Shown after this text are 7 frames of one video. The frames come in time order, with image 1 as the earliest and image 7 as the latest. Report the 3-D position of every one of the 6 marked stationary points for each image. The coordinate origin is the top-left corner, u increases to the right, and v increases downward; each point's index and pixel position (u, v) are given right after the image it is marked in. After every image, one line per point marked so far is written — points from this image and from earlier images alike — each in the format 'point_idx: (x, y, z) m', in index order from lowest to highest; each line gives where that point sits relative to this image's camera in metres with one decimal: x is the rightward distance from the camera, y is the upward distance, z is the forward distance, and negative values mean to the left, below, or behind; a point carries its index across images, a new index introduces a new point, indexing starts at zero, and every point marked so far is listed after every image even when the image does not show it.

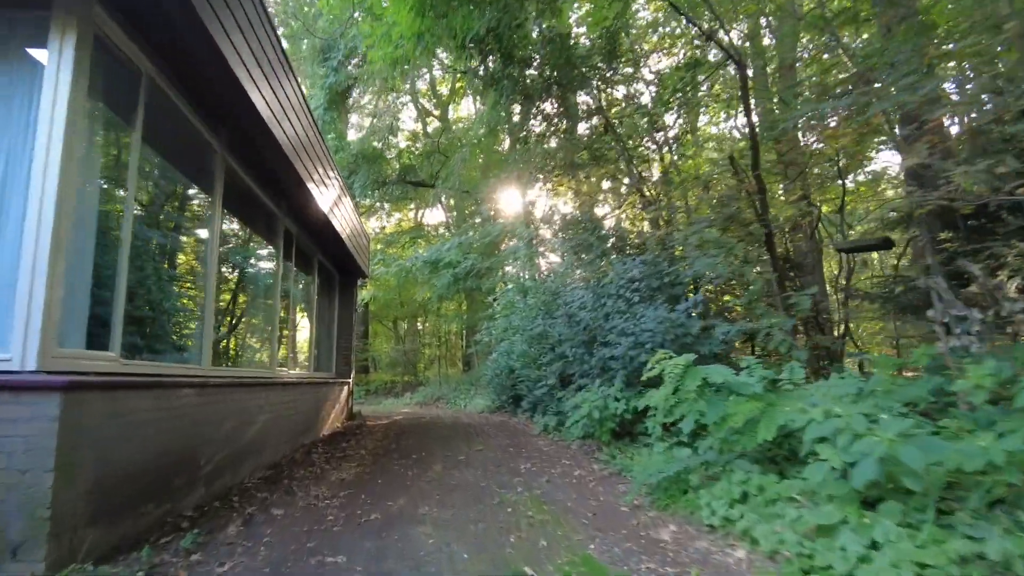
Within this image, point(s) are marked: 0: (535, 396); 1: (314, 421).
0: (+0.4, -1.8, +10.4) m
1: (-2.7, -1.8, +8.6) m
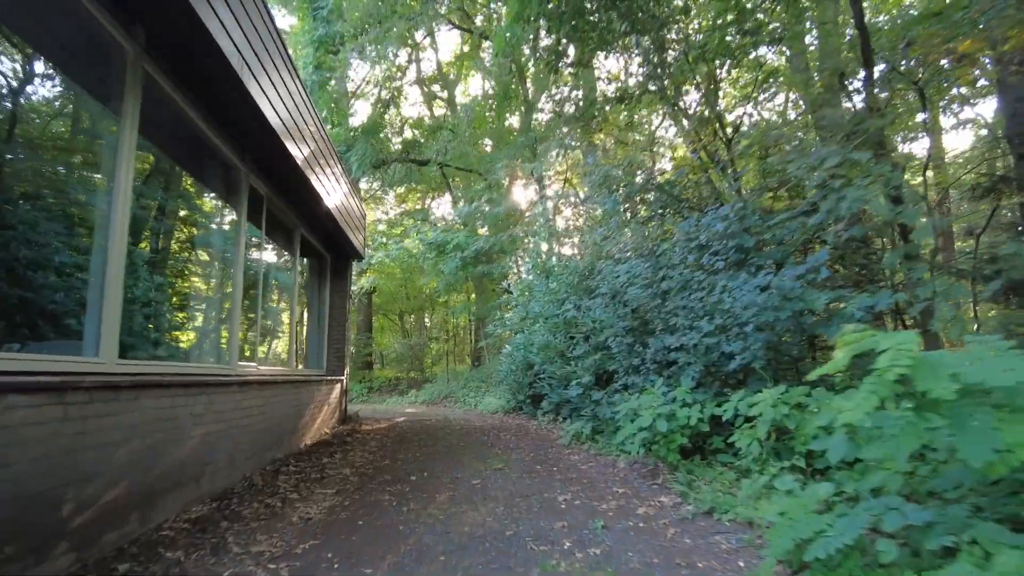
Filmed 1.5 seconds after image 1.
0: (+0.7, -1.5, +8.7) m
1: (-2.4, -1.6, +6.9) m
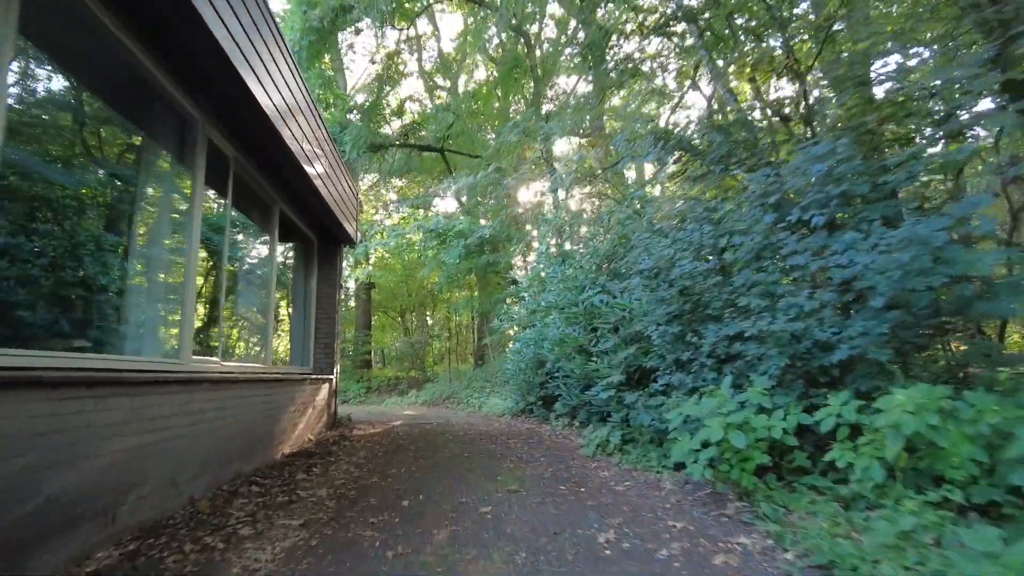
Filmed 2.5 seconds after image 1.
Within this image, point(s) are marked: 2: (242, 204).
0: (+0.9, -1.3, +7.6) m
1: (-2.3, -1.4, +5.8) m
2: (-2.8, +0.9, +6.6) m
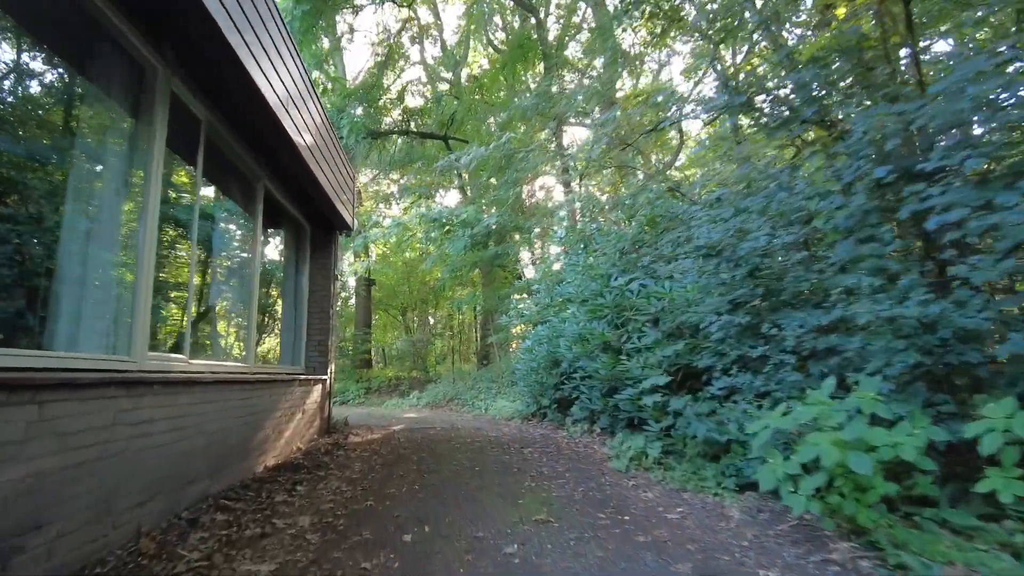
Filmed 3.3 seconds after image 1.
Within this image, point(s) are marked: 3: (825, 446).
0: (+1.0, -1.2, +6.7) m
1: (-2.1, -1.3, +4.9) m
2: (-2.6, +1.0, +5.7) m
3: (+1.4, -0.7, +2.8) m
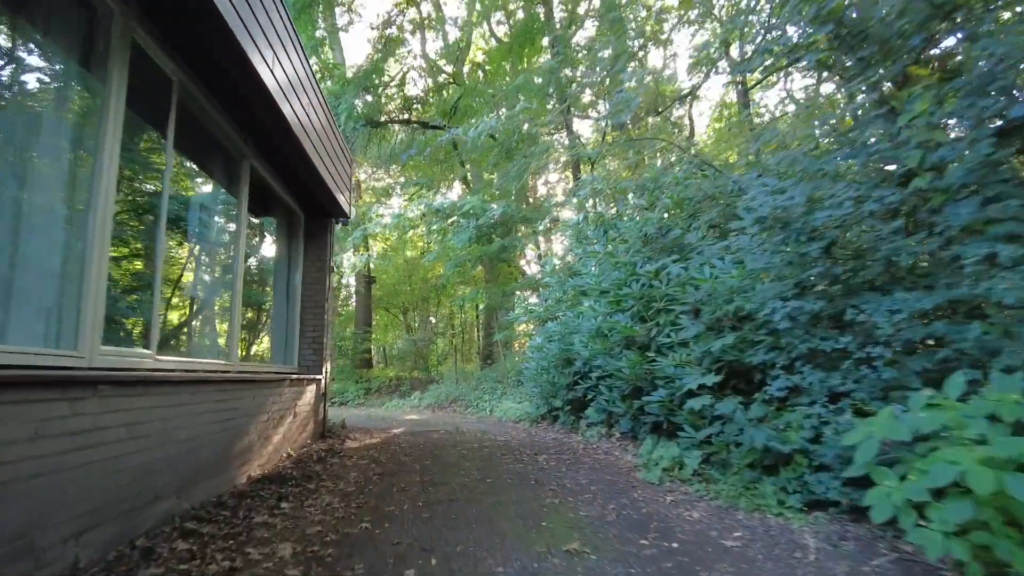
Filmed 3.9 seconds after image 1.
0: (+1.2, -1.1, +6.0) m
1: (-2.0, -1.2, +4.3) m
2: (-2.5, +1.1, +5.1) m
3: (+1.5, -0.6, +2.2) m
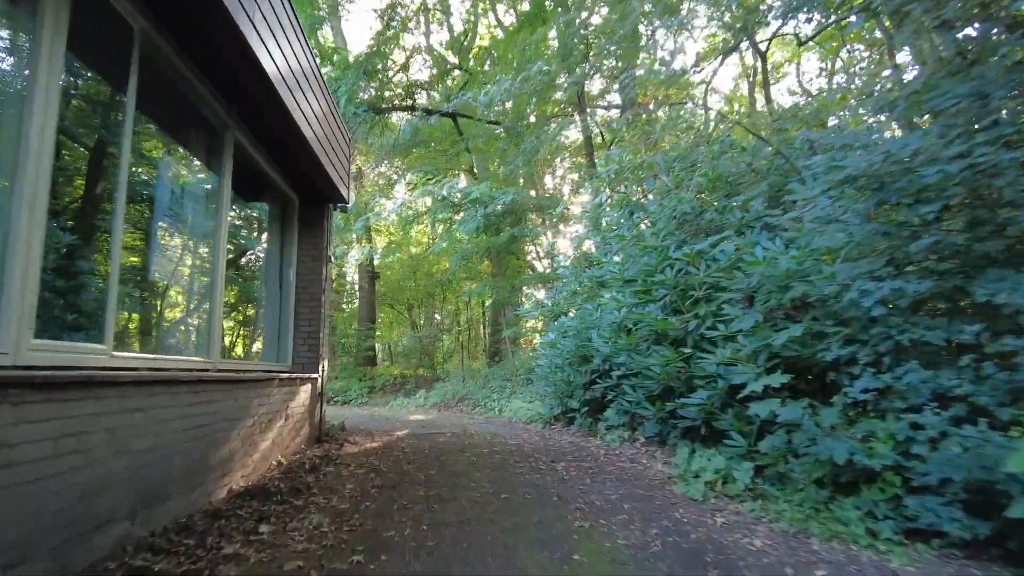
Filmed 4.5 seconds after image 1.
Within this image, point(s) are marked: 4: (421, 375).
0: (+1.3, -1.0, +5.4) m
1: (-1.9, -1.1, +3.7) m
2: (-2.4, +1.2, +4.5) m
3: (+1.6, -0.5, +1.5) m
4: (-2.5, -2.4, +17.7) m
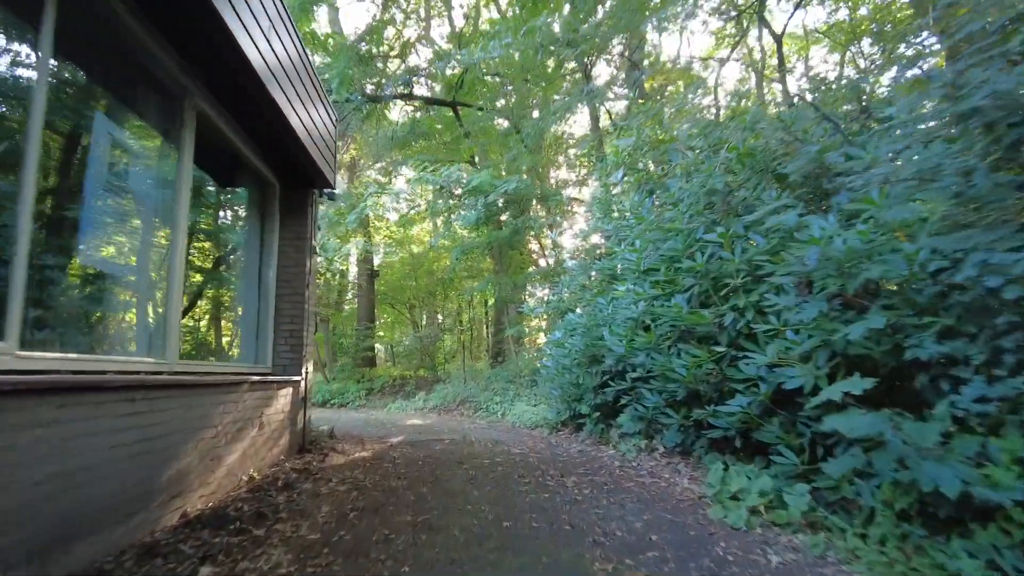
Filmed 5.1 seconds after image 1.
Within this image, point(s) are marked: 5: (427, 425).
0: (+1.3, -0.9, +4.7) m
1: (-1.9, -1.0, +3.0) m
2: (-2.4, +1.2, +3.8) m
3: (+1.6, -0.4, +0.8) m
4: (-2.5, -2.4, +17.0) m
5: (-1.4, -2.2, +10.2) m
